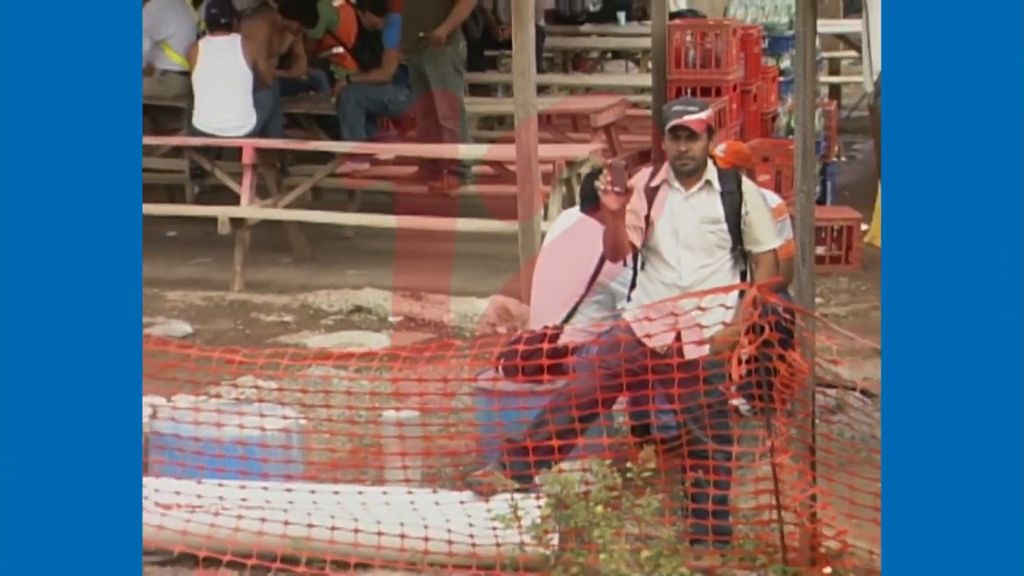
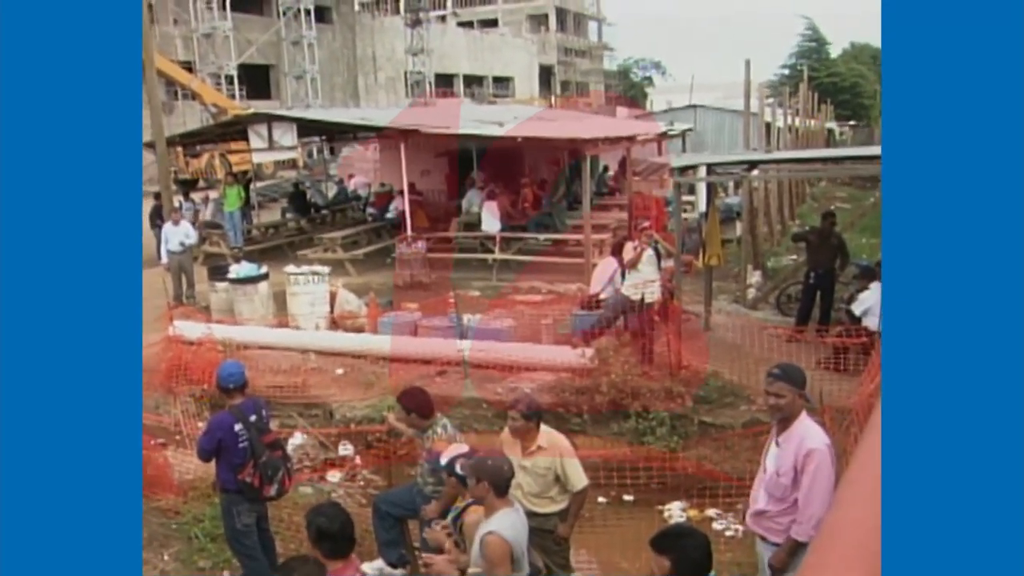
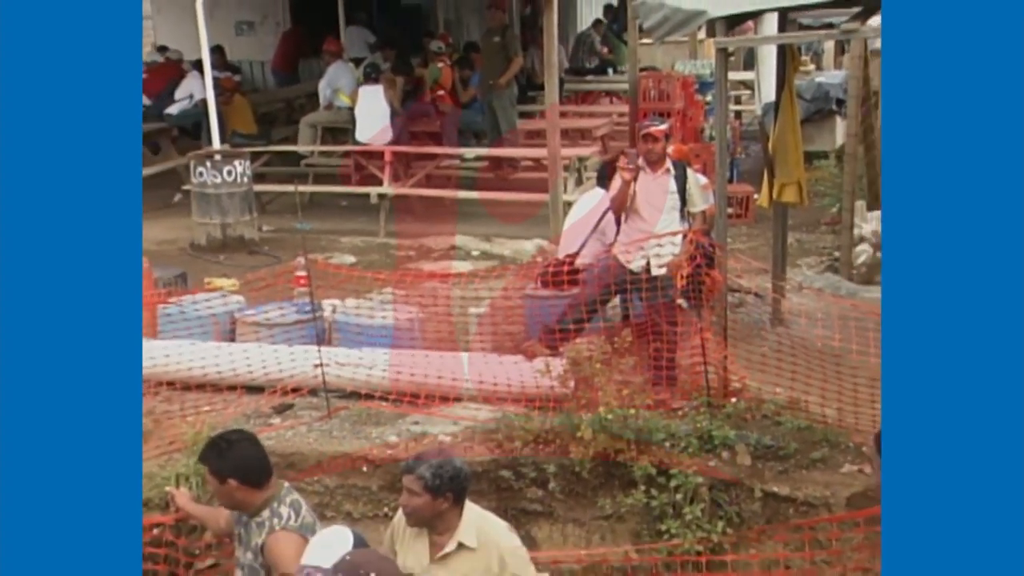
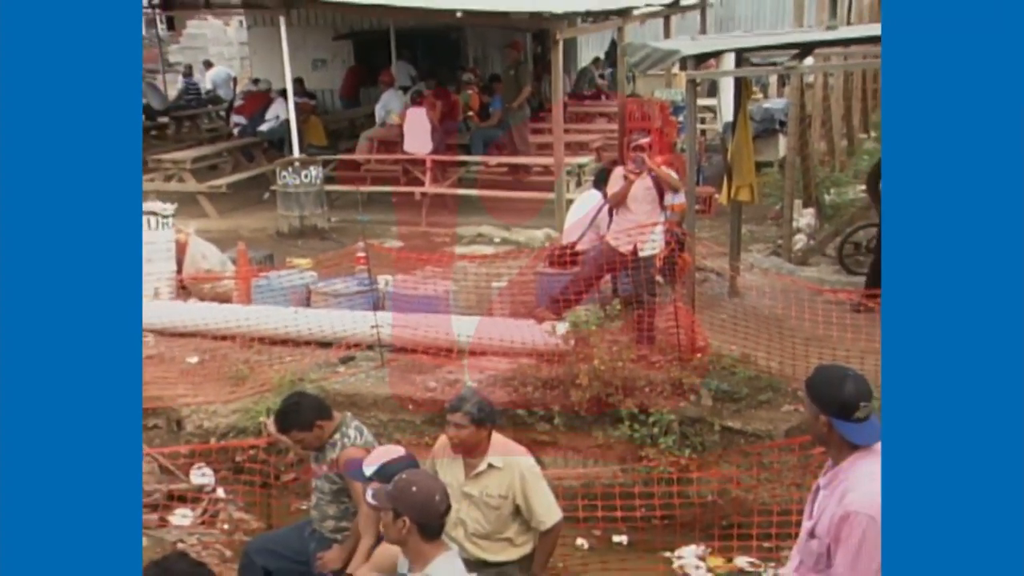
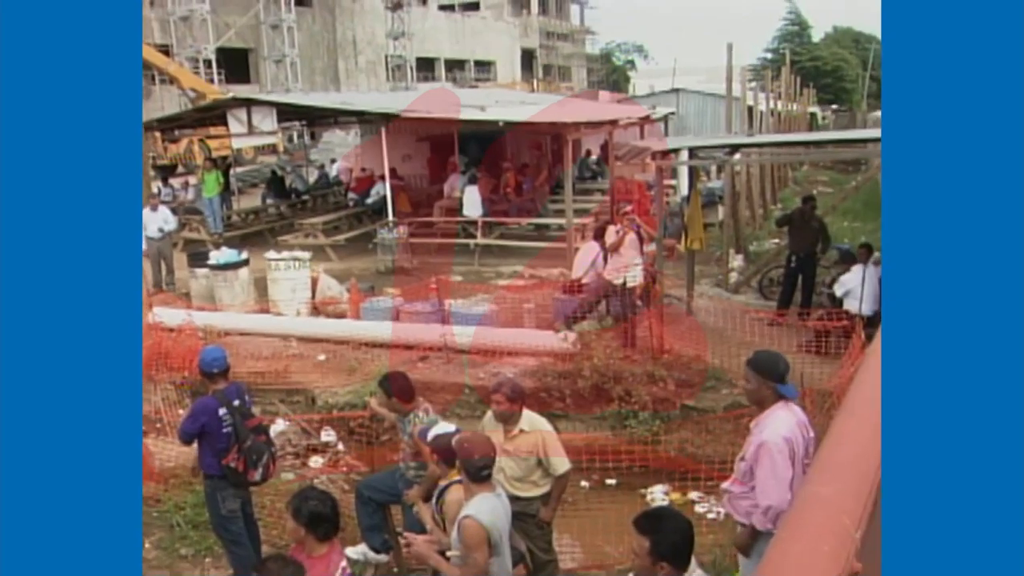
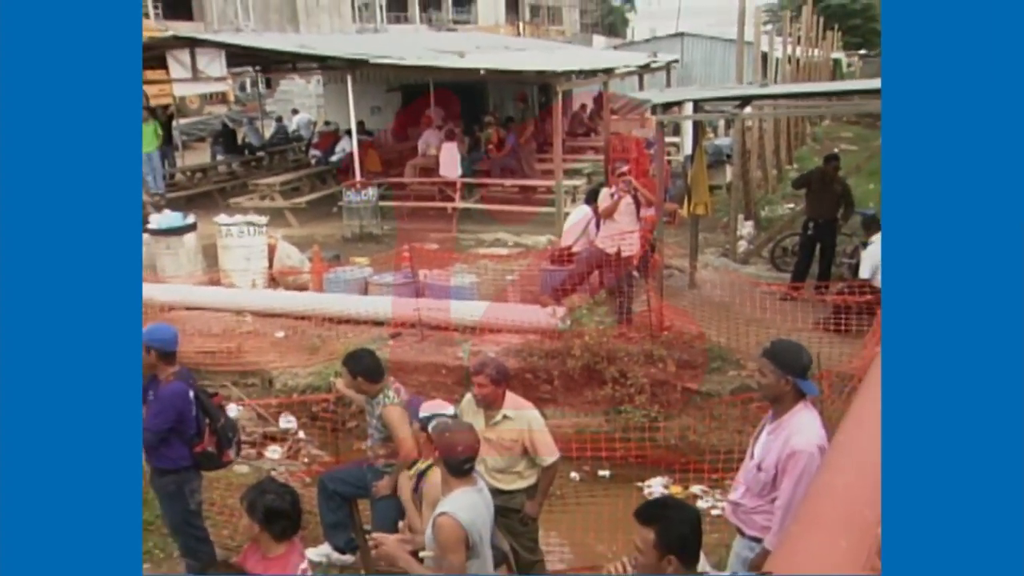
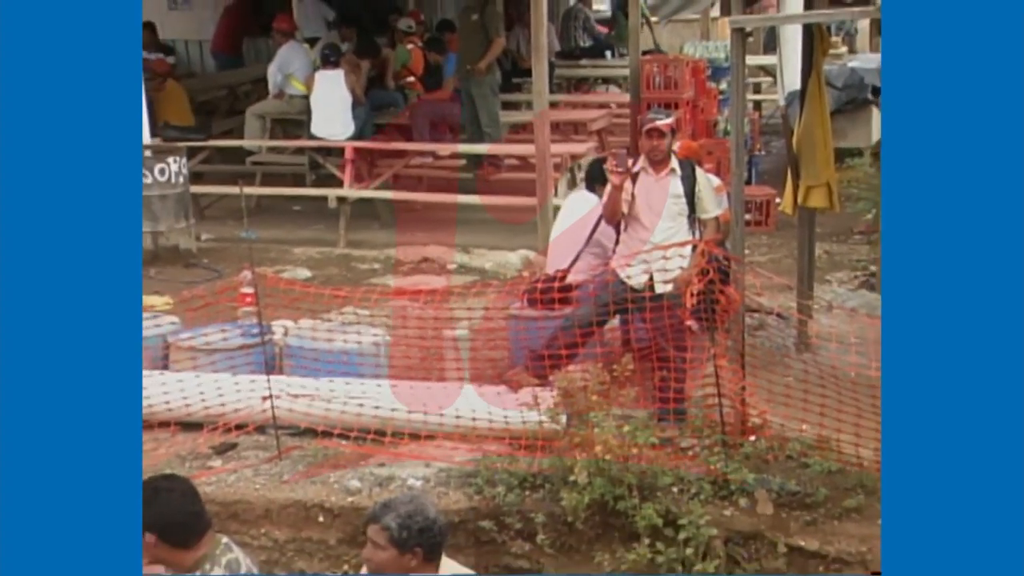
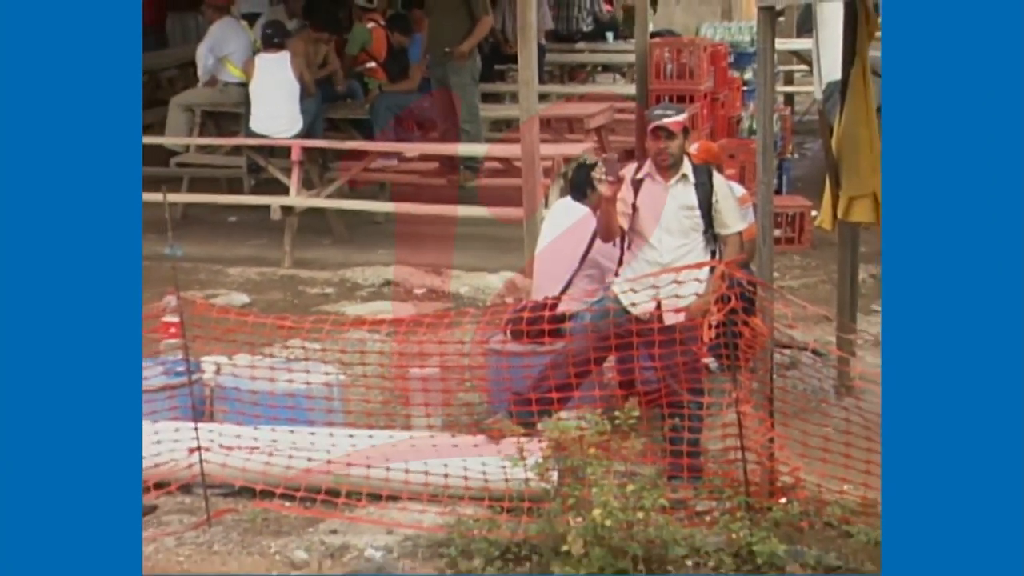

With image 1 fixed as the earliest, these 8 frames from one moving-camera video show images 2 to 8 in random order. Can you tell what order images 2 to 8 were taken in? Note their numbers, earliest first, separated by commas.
8, 7, 3, 4, 6, 5, 2
